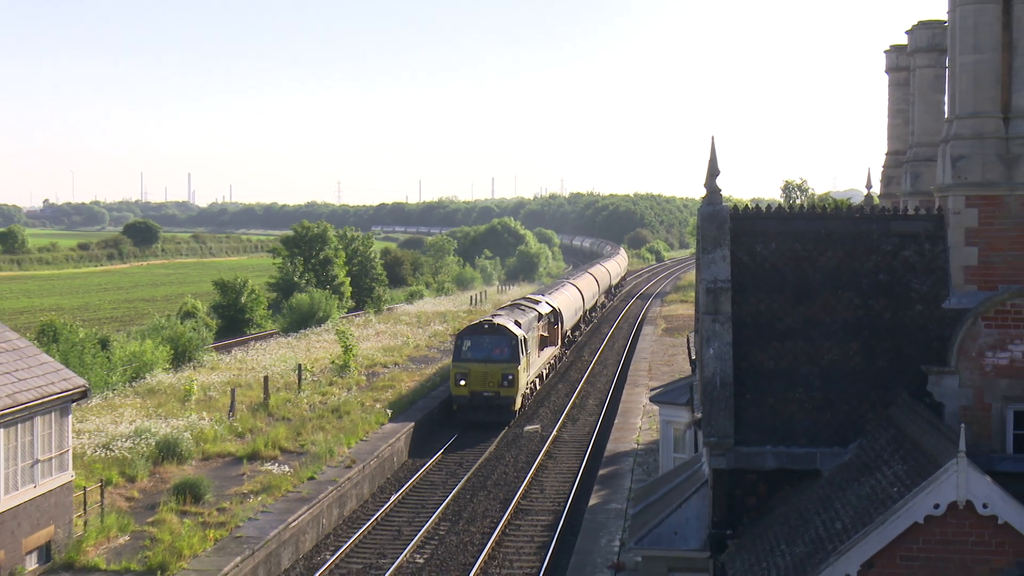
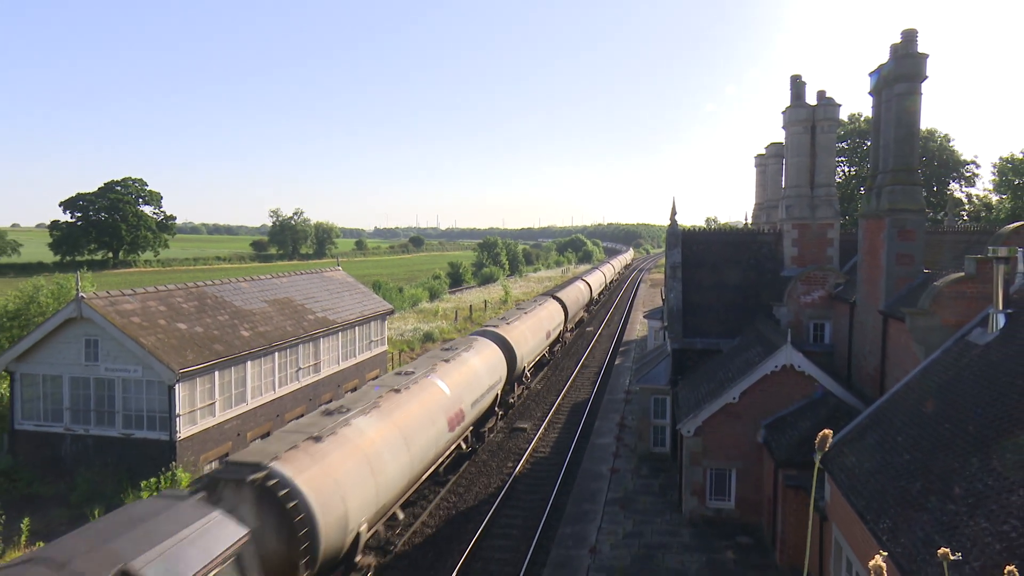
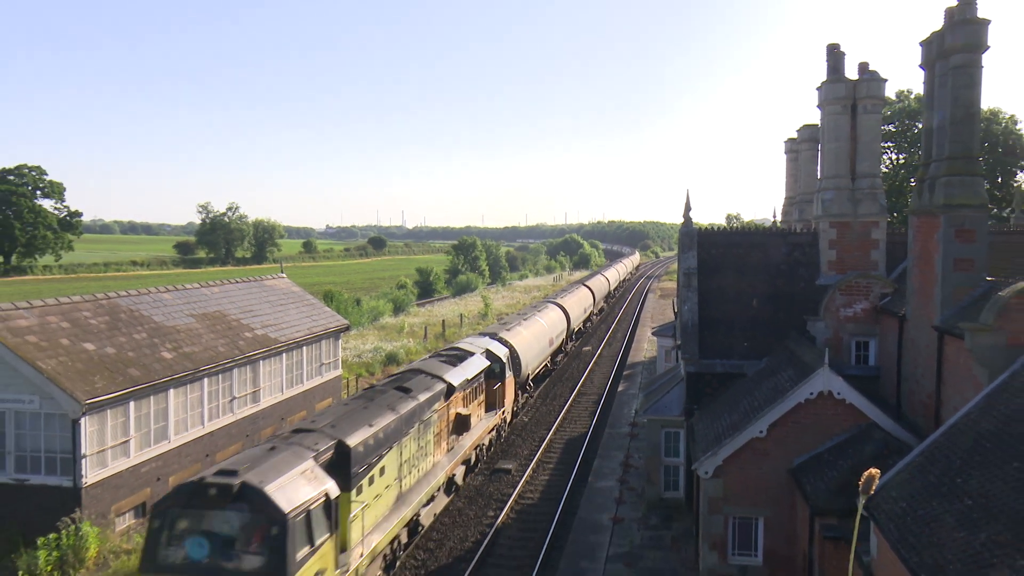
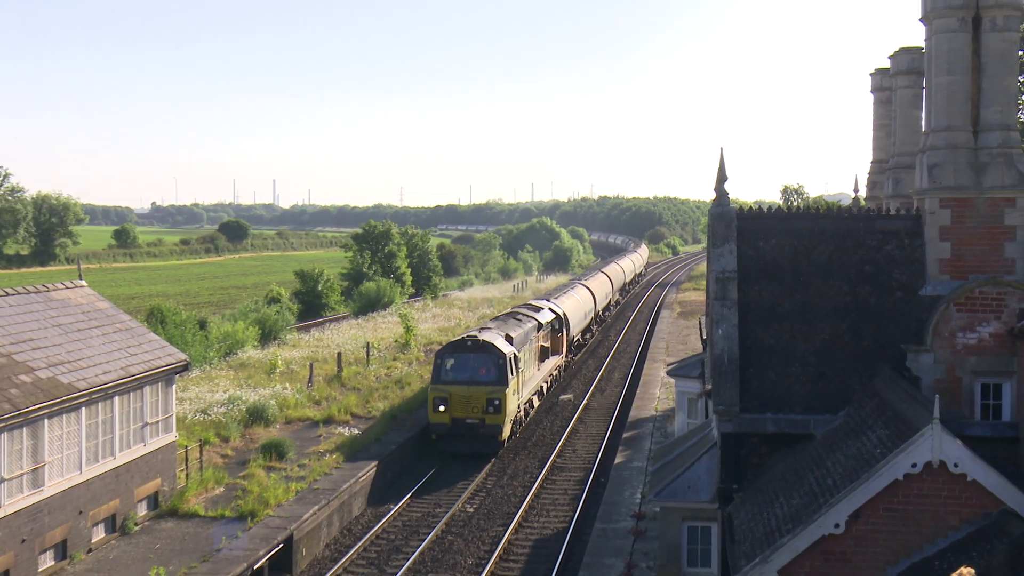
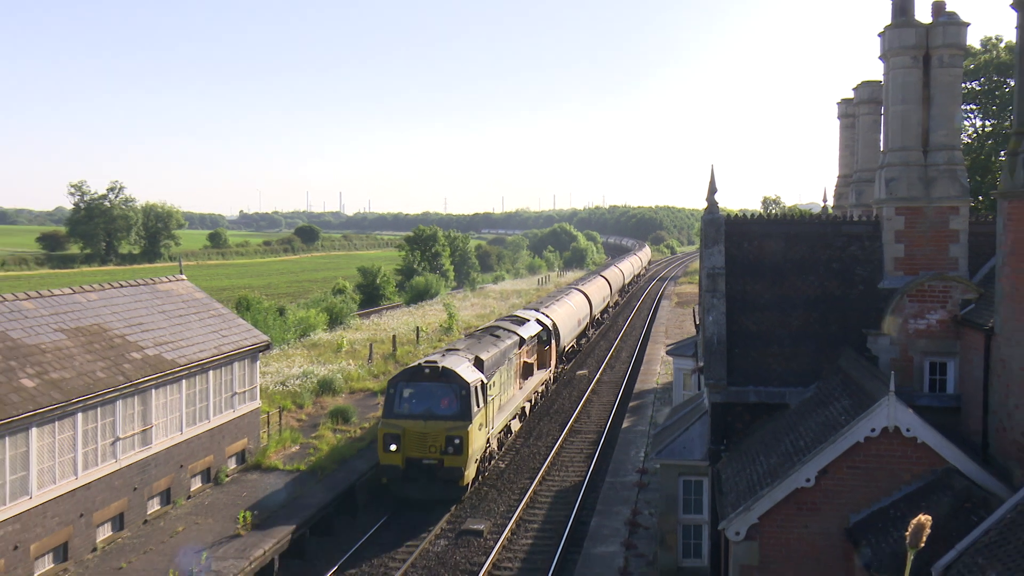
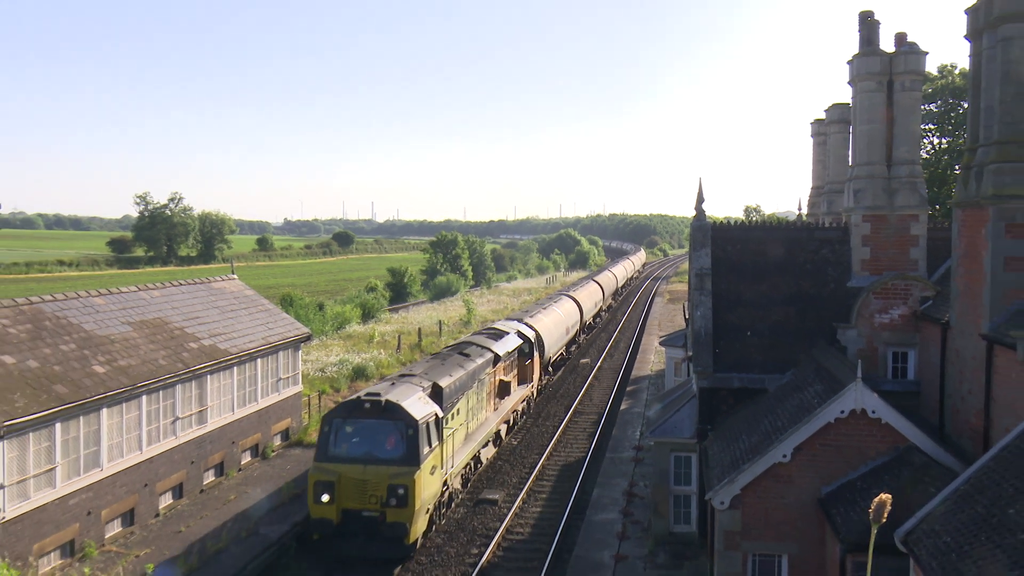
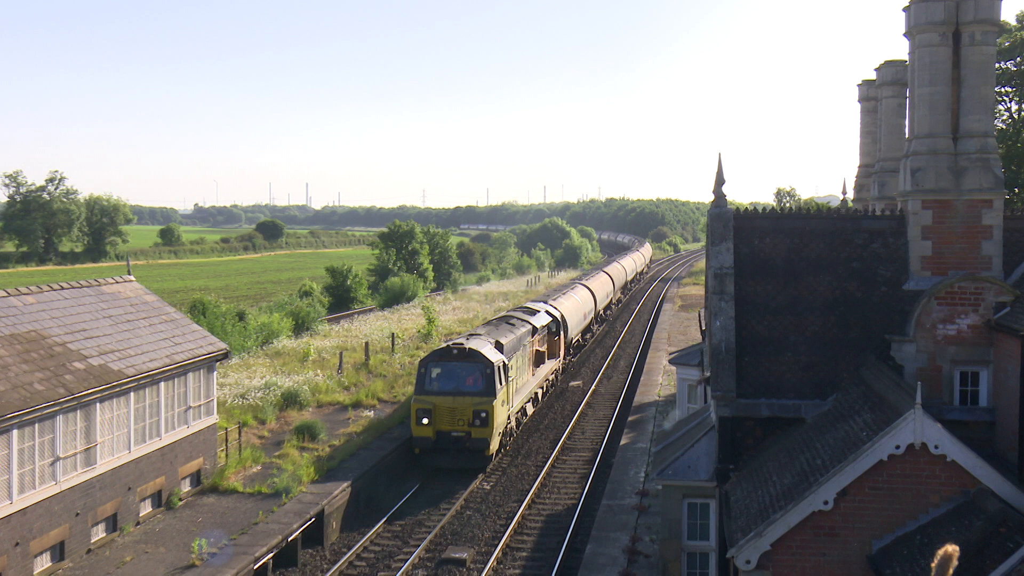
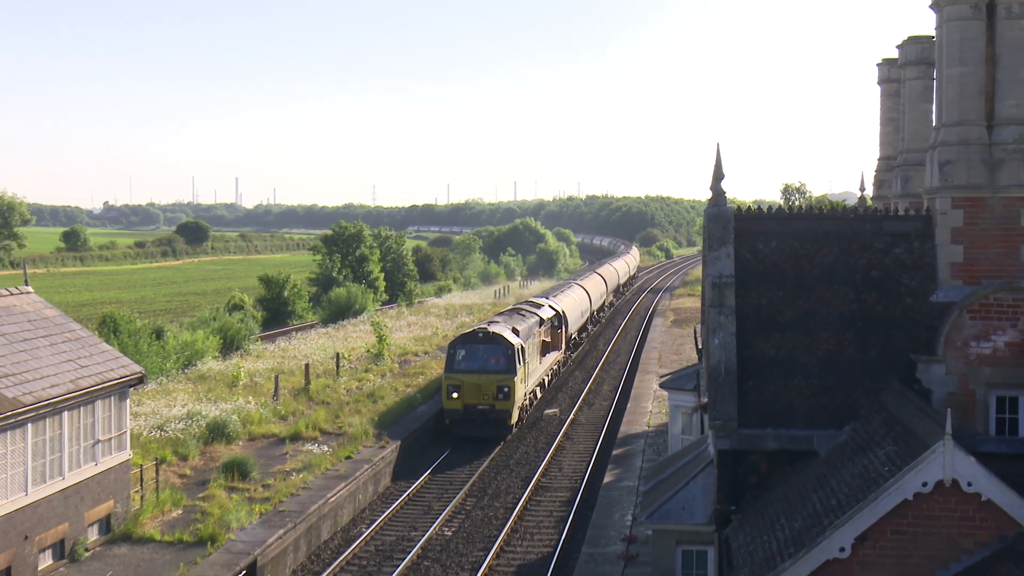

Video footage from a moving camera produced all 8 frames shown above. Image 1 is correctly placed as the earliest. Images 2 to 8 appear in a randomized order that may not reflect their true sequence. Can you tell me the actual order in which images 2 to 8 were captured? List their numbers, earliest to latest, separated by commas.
8, 4, 7, 5, 6, 3, 2
